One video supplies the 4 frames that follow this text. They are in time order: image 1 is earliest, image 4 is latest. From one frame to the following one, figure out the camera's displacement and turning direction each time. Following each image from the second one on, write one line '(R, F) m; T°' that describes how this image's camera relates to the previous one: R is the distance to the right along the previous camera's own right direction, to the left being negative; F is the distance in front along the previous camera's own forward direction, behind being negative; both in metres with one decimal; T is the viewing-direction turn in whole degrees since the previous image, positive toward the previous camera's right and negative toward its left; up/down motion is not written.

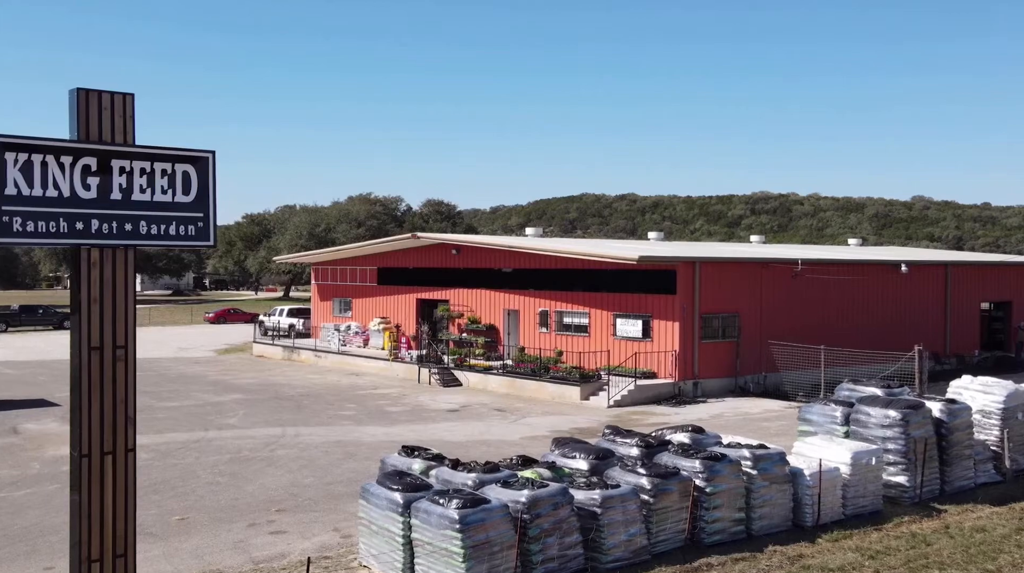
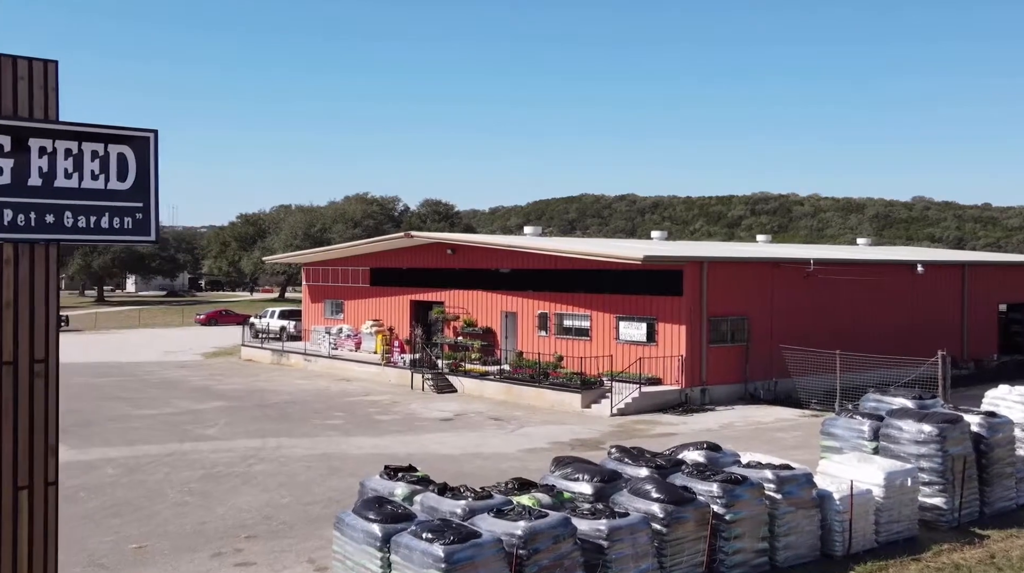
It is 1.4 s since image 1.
(0.0, +1.4) m; 0°
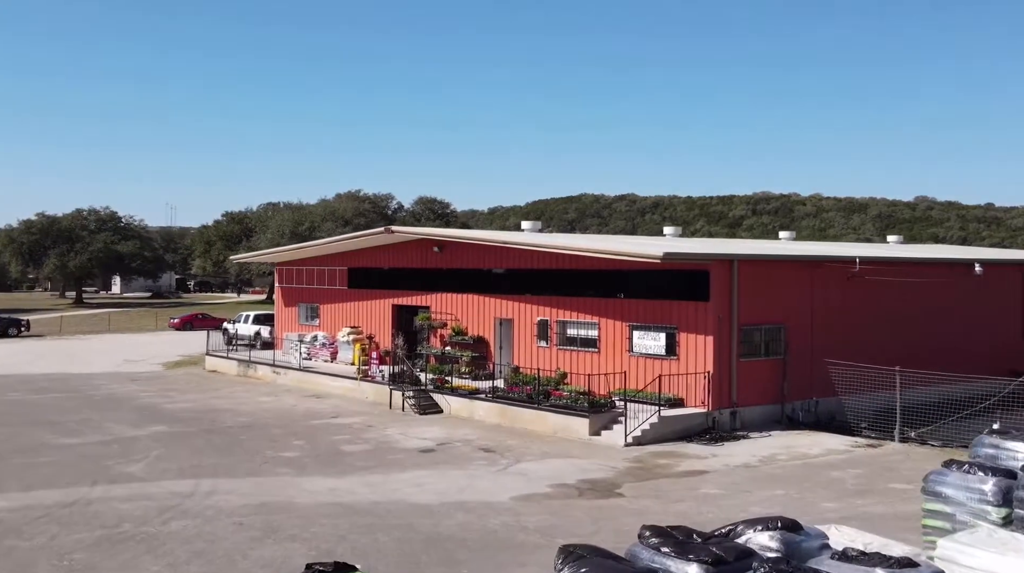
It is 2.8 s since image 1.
(+0.1, +4.1) m; 0°
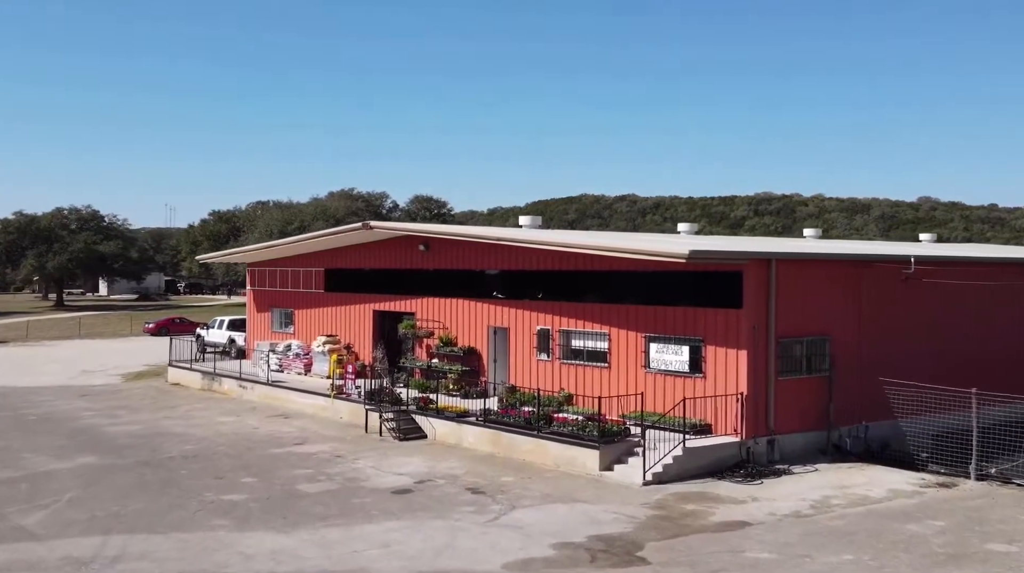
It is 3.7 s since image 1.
(+0.1, +3.5) m; 0°
